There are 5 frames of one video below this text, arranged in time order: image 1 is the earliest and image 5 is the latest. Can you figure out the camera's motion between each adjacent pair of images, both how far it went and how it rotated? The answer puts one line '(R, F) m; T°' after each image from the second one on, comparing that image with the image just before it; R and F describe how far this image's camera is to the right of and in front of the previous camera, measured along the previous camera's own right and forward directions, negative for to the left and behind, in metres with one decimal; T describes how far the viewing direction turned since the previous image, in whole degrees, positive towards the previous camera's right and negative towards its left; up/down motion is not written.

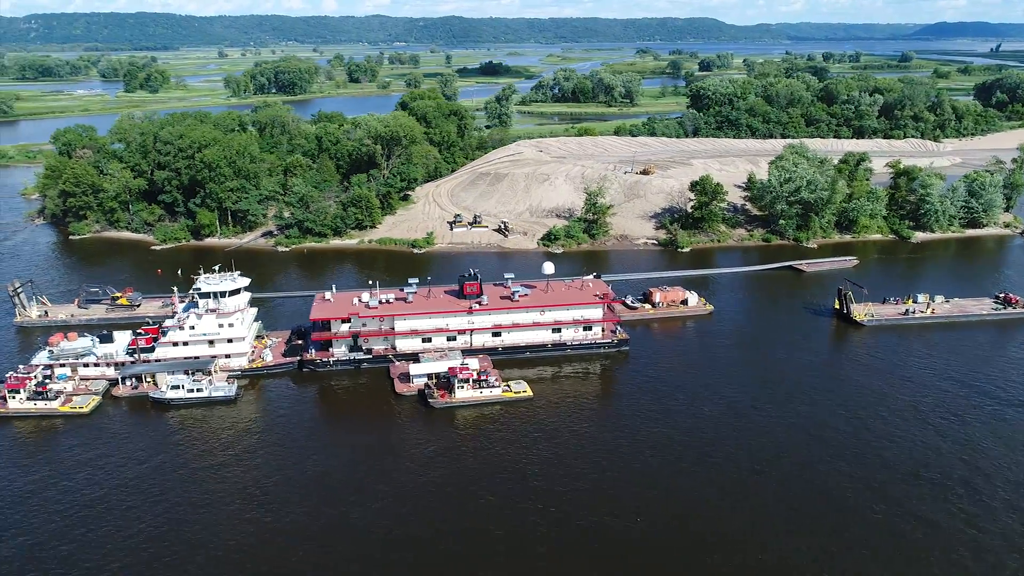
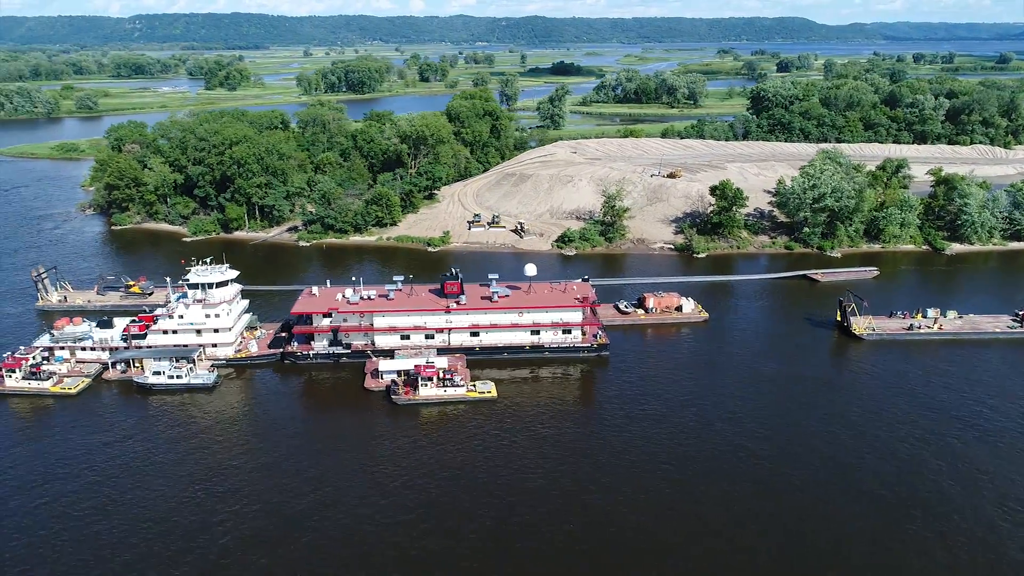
(+6.0, +0.1) m; -6°
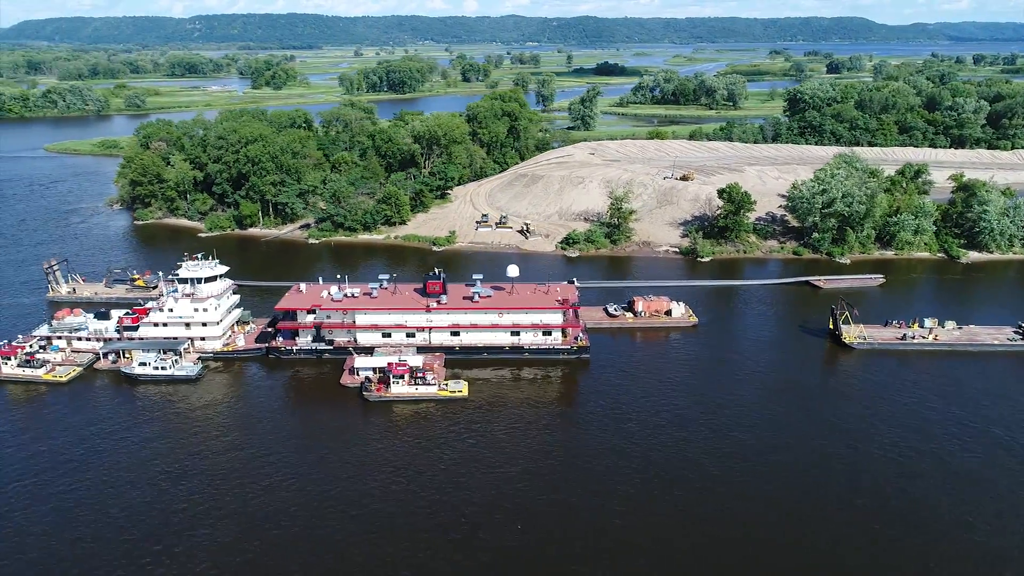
(+4.2, -0.1) m; -3°
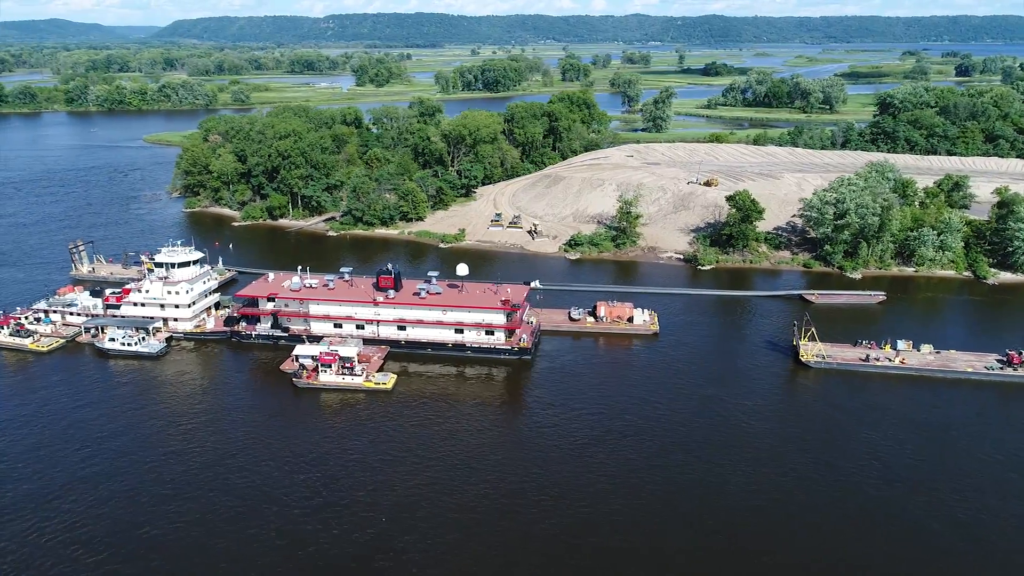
(+10.6, +0.3) m; -8°
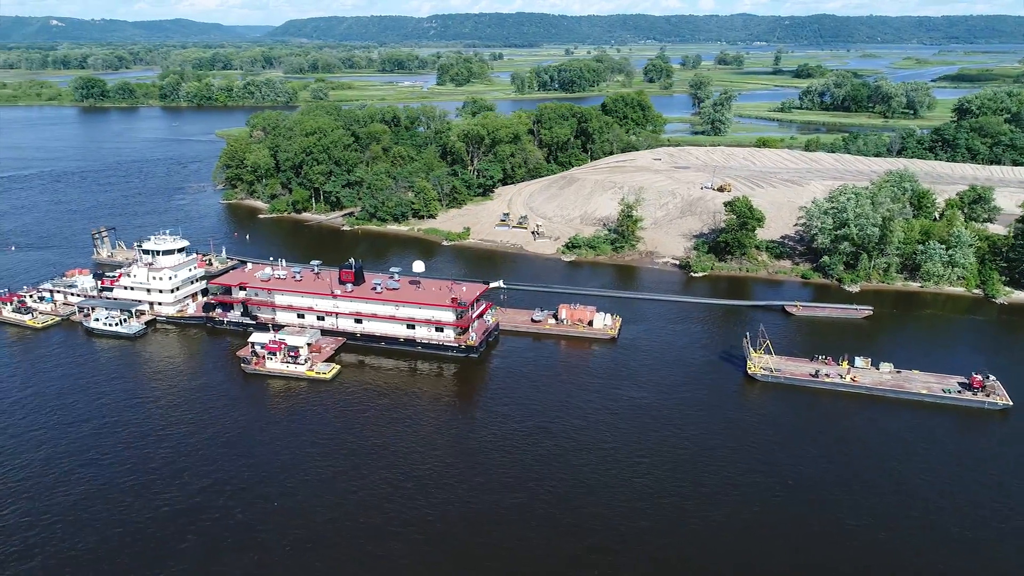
(+9.2, -0.1) m; -7°
